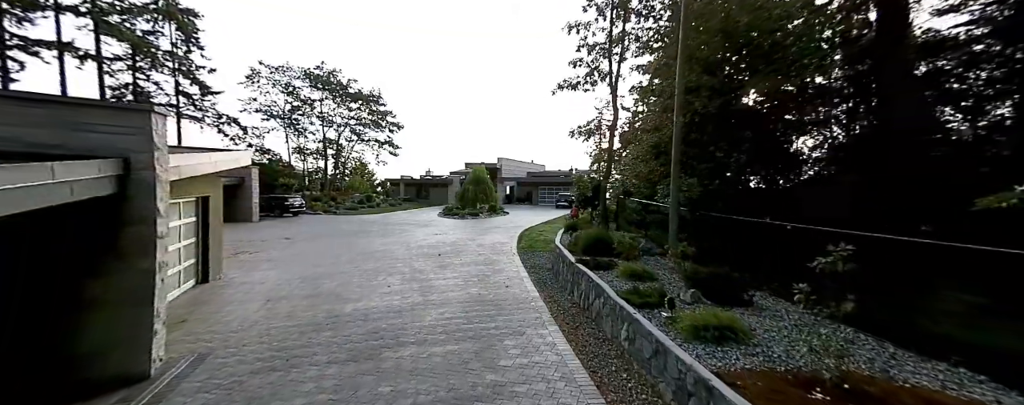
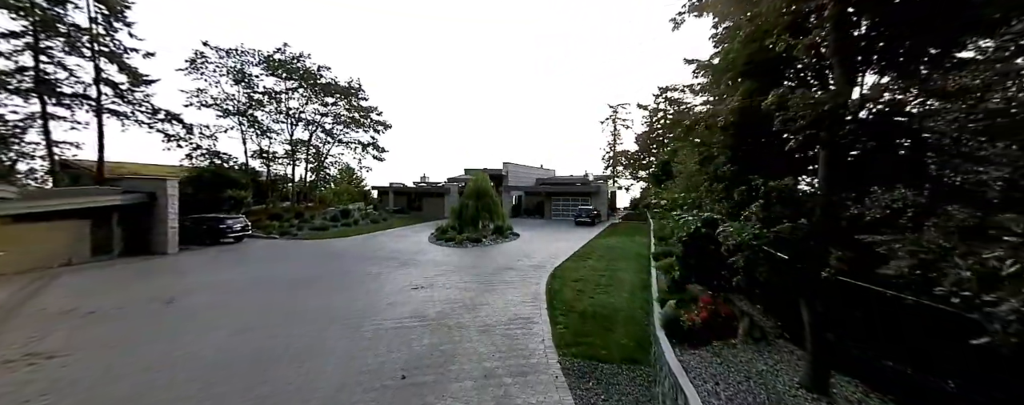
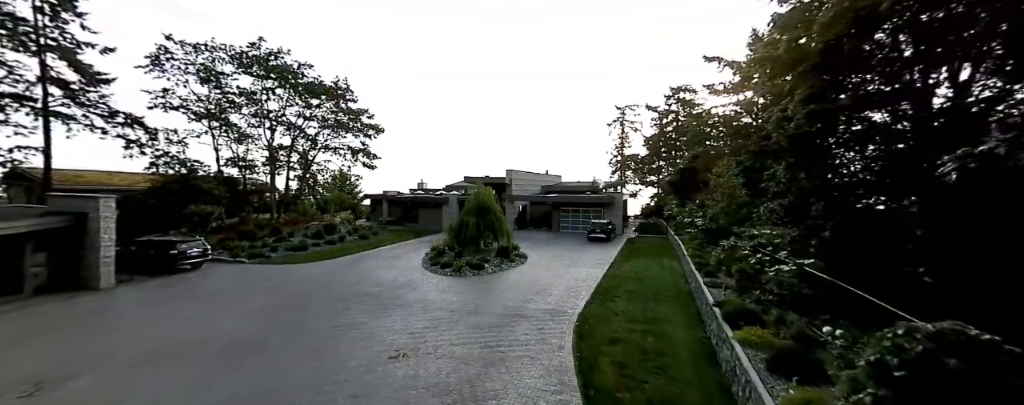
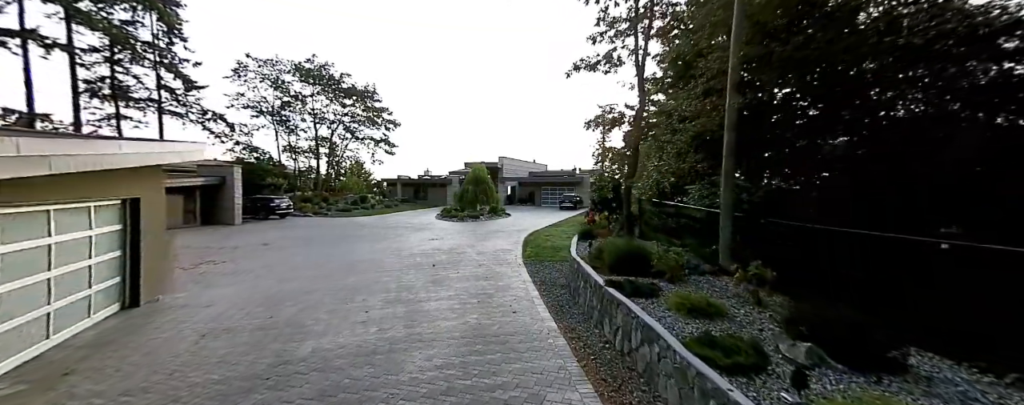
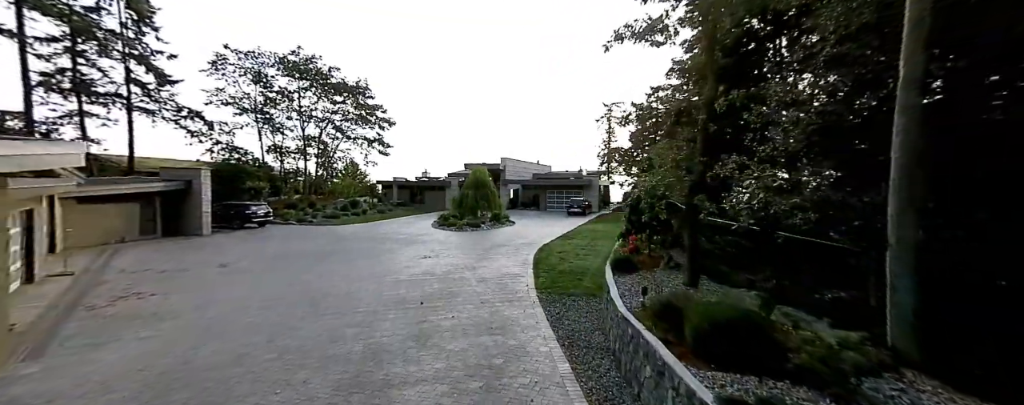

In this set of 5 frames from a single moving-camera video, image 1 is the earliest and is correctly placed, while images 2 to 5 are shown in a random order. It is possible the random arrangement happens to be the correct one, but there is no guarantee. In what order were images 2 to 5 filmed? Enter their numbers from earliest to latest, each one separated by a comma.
4, 5, 2, 3
